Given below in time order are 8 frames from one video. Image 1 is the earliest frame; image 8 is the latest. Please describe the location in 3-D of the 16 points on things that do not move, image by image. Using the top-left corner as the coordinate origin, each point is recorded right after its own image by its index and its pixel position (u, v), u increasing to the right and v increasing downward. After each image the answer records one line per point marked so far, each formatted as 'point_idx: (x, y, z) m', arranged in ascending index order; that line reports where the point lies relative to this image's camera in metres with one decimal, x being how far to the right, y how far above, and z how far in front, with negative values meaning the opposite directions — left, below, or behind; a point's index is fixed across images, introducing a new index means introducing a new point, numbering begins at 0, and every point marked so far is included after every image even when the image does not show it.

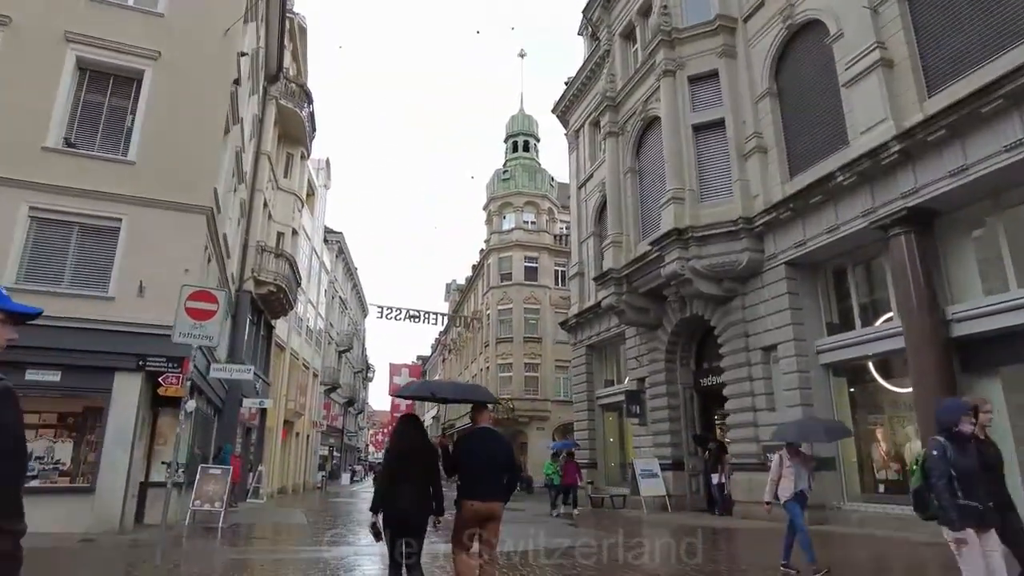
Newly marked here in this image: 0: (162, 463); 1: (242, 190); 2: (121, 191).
0: (-7.0, -3.5, +13.2) m
1: (-8.1, +2.9, +19.6) m
2: (-7.1, +1.7, +11.9) m
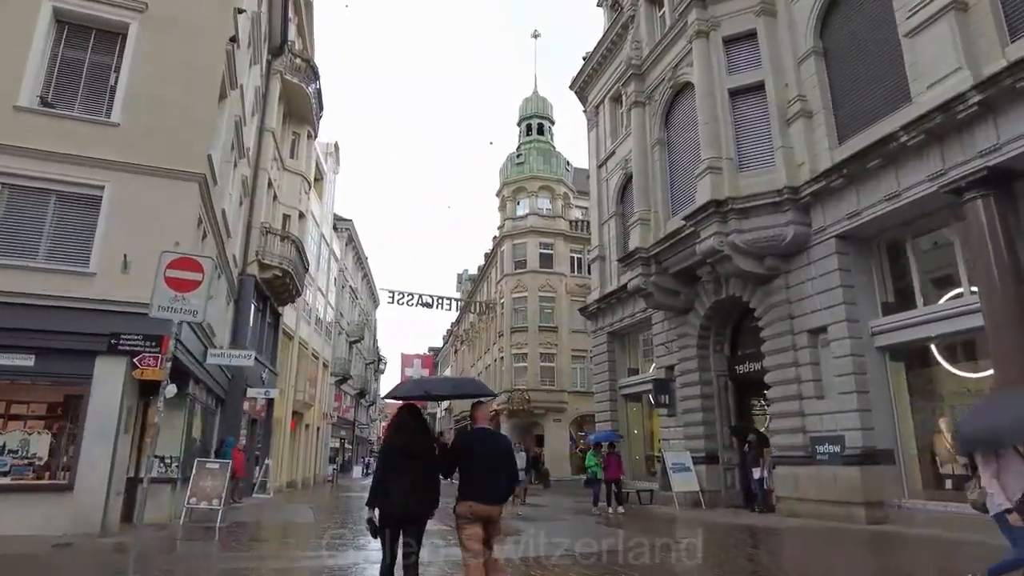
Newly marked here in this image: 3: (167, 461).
0: (-6.6, -3.1, +12.0) m
1: (-7.5, +3.4, +18.4) m
2: (-6.7, +2.1, +10.7) m
3: (-6.4, -3.2, +12.1) m
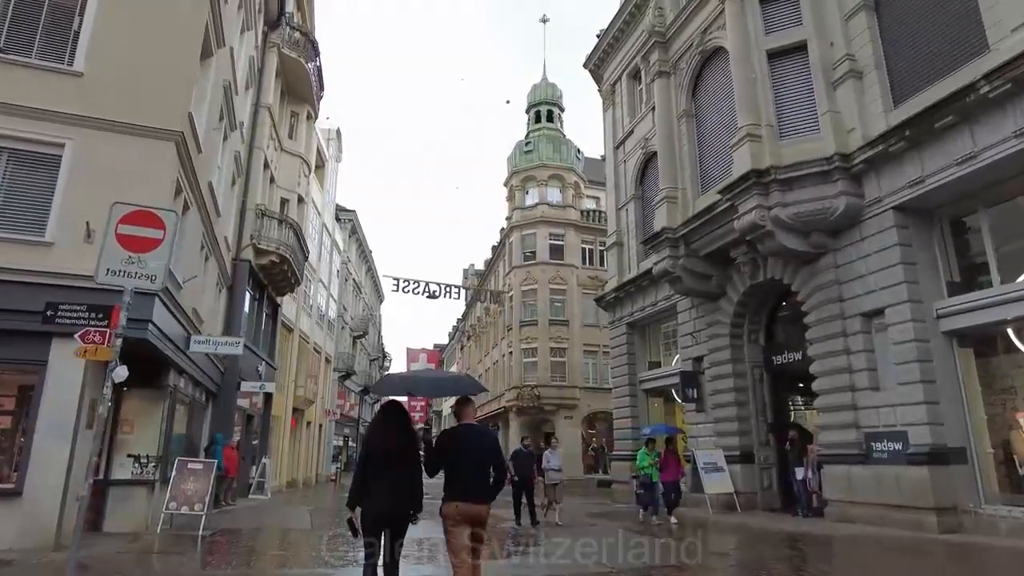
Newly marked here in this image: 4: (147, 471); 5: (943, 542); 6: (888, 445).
0: (-6.2, -2.7, +10.6) m
1: (-7.1, +3.8, +17.0) m
2: (-6.3, +2.5, +9.3) m
3: (-6.0, -2.8, +10.7) m
4: (-6.0, -3.0, +10.7) m
5: (+6.7, -4.0, +10.3) m
6: (+6.7, -2.8, +11.8) m
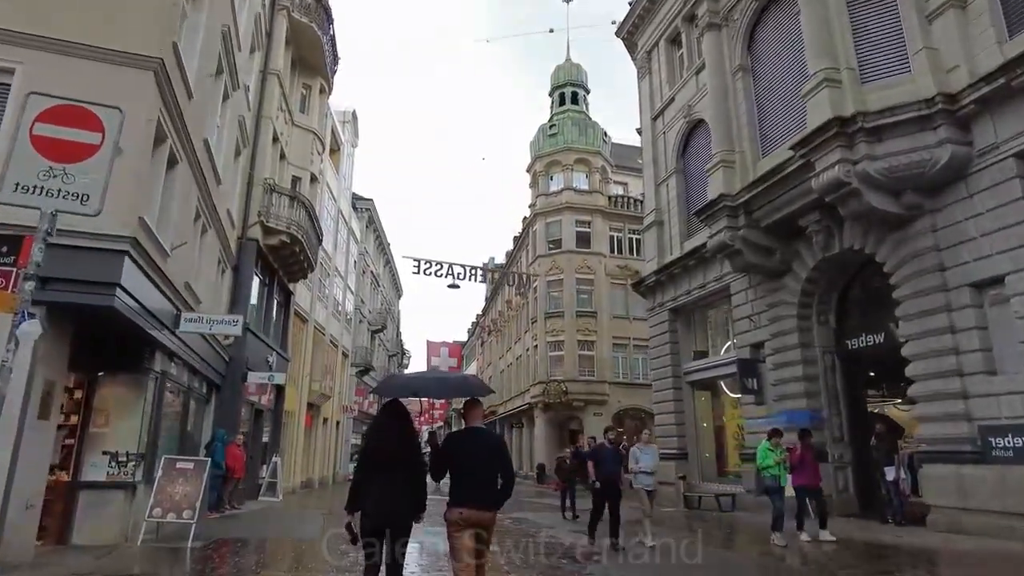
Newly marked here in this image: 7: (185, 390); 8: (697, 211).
0: (-5.5, -2.2, +8.9) m
1: (-6.3, +4.3, +15.3) m
2: (-5.7, +3.0, +7.6) m
3: (-5.3, -2.4, +9.0) m
4: (-5.3, -2.5, +9.0) m
5: (+7.4, -3.4, +8.3) m
6: (+7.4, -2.3, +9.7) m
7: (-6.1, -1.9, +12.2) m
8: (+4.4, +1.9, +15.7) m
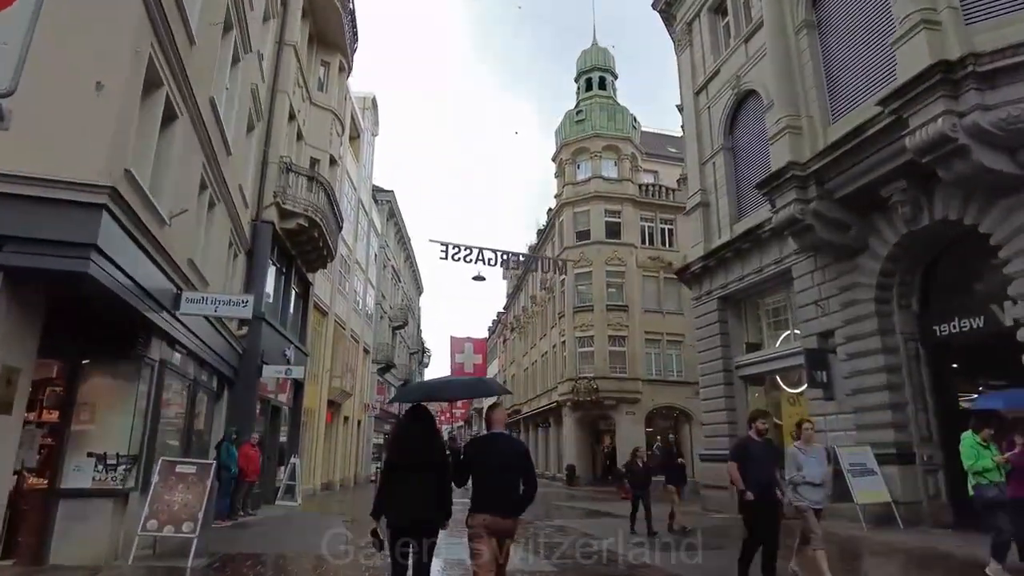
0: (-4.9, -1.9, +7.6) m
1: (-5.5, +4.6, +14.0) m
2: (-5.1, +3.3, +6.3) m
3: (-4.7, -2.0, +7.6) m
4: (-4.6, -2.2, +7.6) m
5: (+8.1, -3.0, +6.6) m
6: (+8.1, -1.8, +8.0) m
7: (-5.3, -1.6, +10.8) m
8: (+5.3, +2.3, +14.1) m
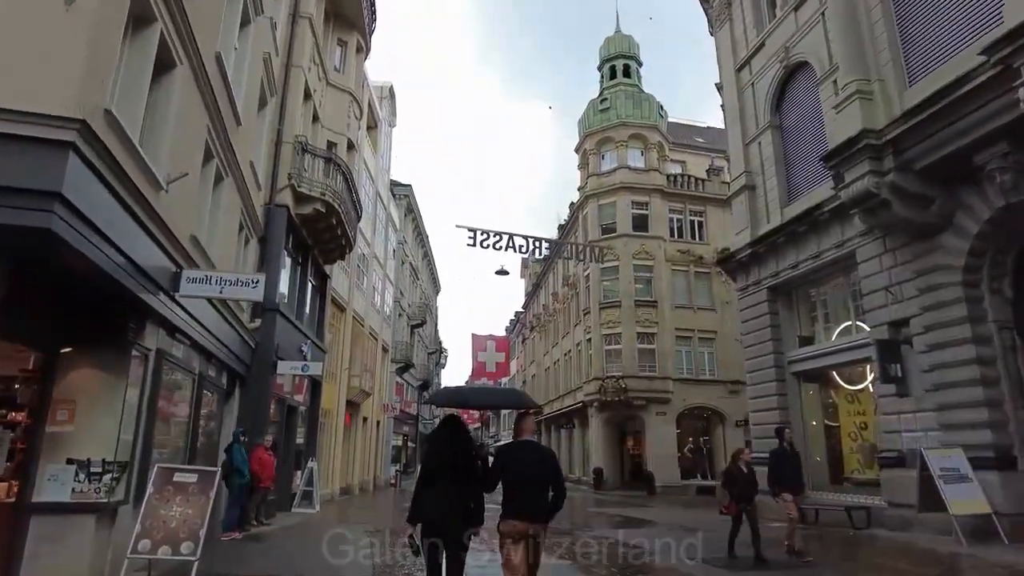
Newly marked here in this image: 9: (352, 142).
0: (-4.2, -1.7, +6.3) m
1: (-4.8, +4.8, +12.8) m
2: (-4.6, +3.6, +5.1) m
3: (-4.0, -1.8, +6.4) m
4: (-4.0, -1.9, +6.4) m
5: (+8.7, -2.7, +5.0) m
6: (+8.7, -1.5, +6.5) m
7: (-4.6, -1.3, +9.6) m
8: (+6.0, +2.6, +12.6) m
9: (-4.8, +4.4, +19.8) m
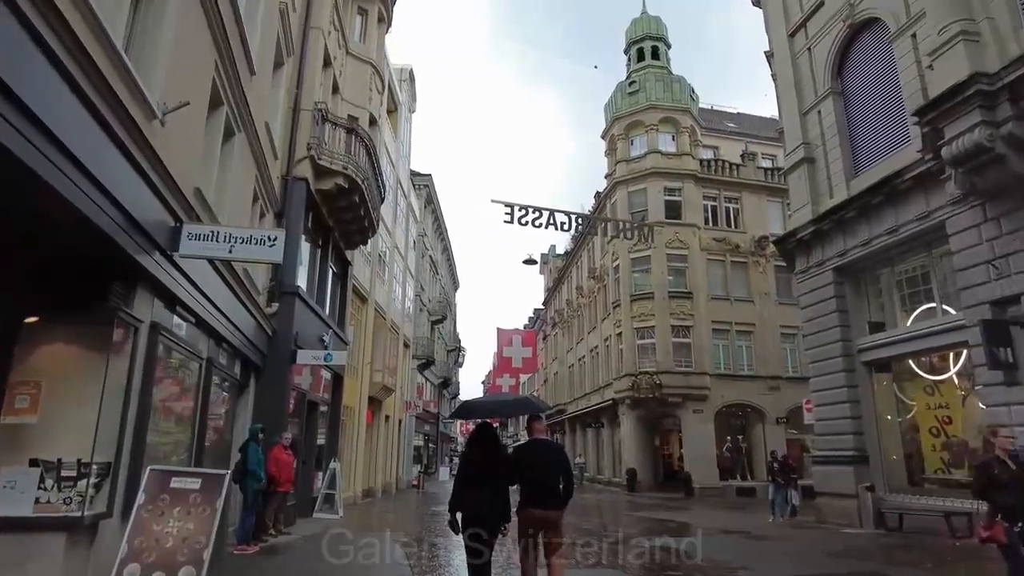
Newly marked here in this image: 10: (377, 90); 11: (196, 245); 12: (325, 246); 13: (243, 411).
0: (-3.5, -1.3, +4.9) m
1: (-4.0, +5.2, +11.4) m
2: (-3.9, +3.9, +3.6) m
3: (-3.3, -1.4, +5.0) m
4: (-3.3, -1.6, +5.0) m
5: (+9.4, -2.2, +3.3) m
6: (+9.5, -1.0, +4.8) m
7: (-3.8, -1.0, +8.2) m
8: (+6.8, +3.0, +11.0) m
9: (-3.9, +4.7, +18.4) m
10: (-3.9, +5.6, +18.7) m
11: (-2.9, +0.4, +6.0) m
12: (-4.5, +1.0, +15.8) m
13: (-4.5, -2.1, +11.1) m
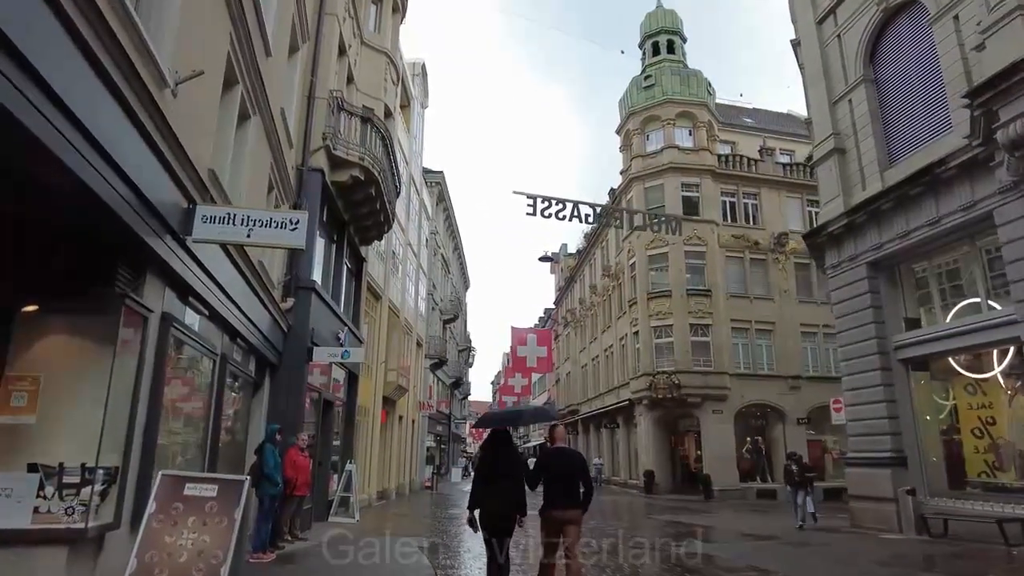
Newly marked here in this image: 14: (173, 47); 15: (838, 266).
0: (-3.2, -1.2, +4.4) m
1: (-3.6, +5.3, +10.9) m
2: (-3.6, +4.0, +3.1) m
3: (-3.0, -1.3, +4.4) m
4: (-2.9, -1.5, +4.4) m
5: (+9.7, -2.1, +2.7) m
6: (+9.8, -0.9, +4.1) m
7: (-3.4, -0.9, +7.7) m
8: (+7.2, +3.1, +10.4) m
9: (-3.4, +4.8, +17.9) m
10: (-3.4, +5.7, +18.2) m
11: (-2.5, +0.5, +5.5) m
12: (-4.0, +1.1, +15.3) m
13: (-4.1, -2.0, +10.6) m
14: (-2.7, +1.9, +5.3) m
15: (+8.0, +0.5, +16.4) m
